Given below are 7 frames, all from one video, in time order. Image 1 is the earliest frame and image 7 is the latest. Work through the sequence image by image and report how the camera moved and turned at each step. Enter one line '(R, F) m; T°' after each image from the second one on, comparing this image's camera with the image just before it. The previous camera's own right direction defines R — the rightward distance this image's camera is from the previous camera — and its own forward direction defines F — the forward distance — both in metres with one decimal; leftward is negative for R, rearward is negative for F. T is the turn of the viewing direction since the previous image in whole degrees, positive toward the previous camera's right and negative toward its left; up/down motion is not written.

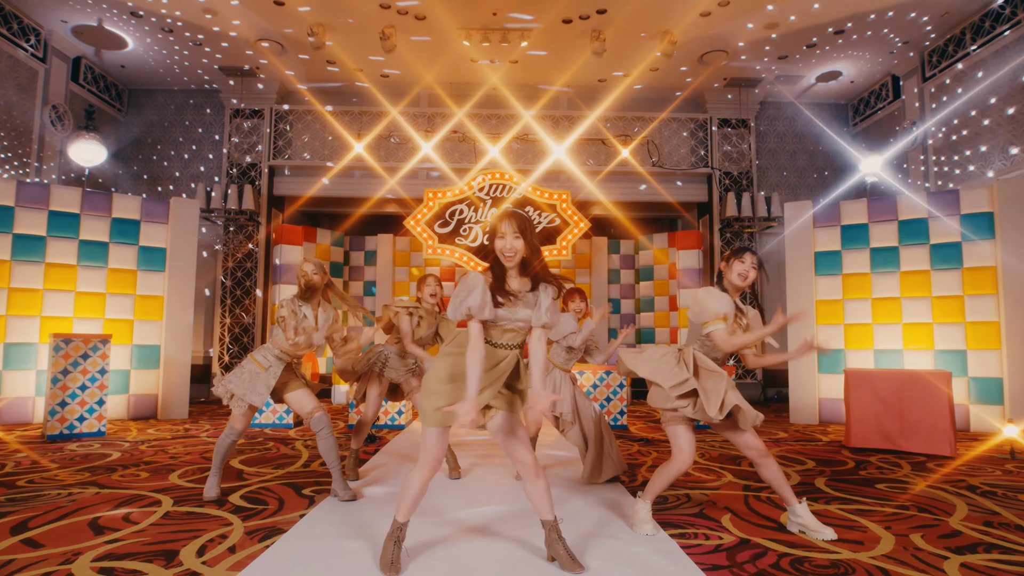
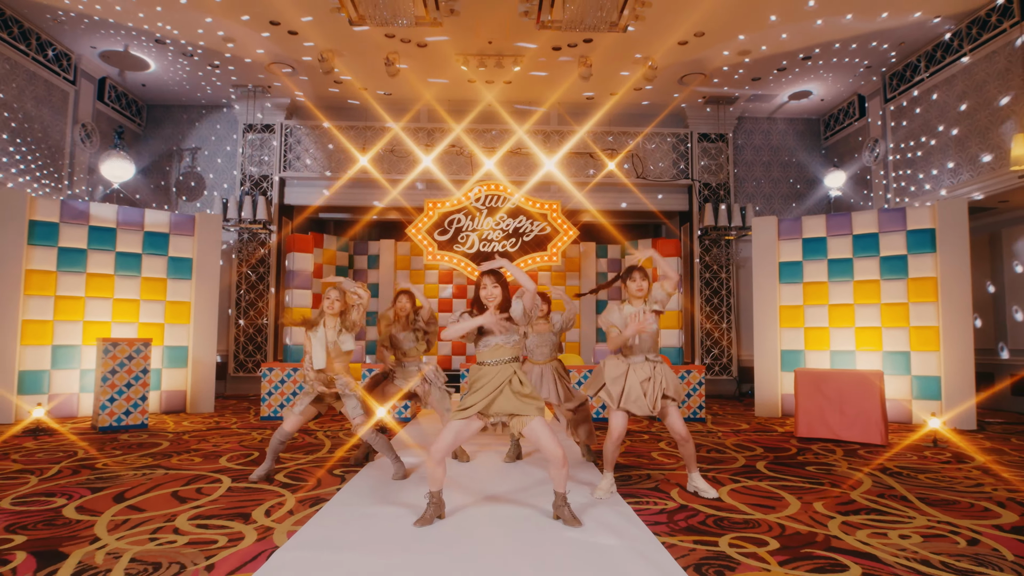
(0.0, -0.6) m; 0°
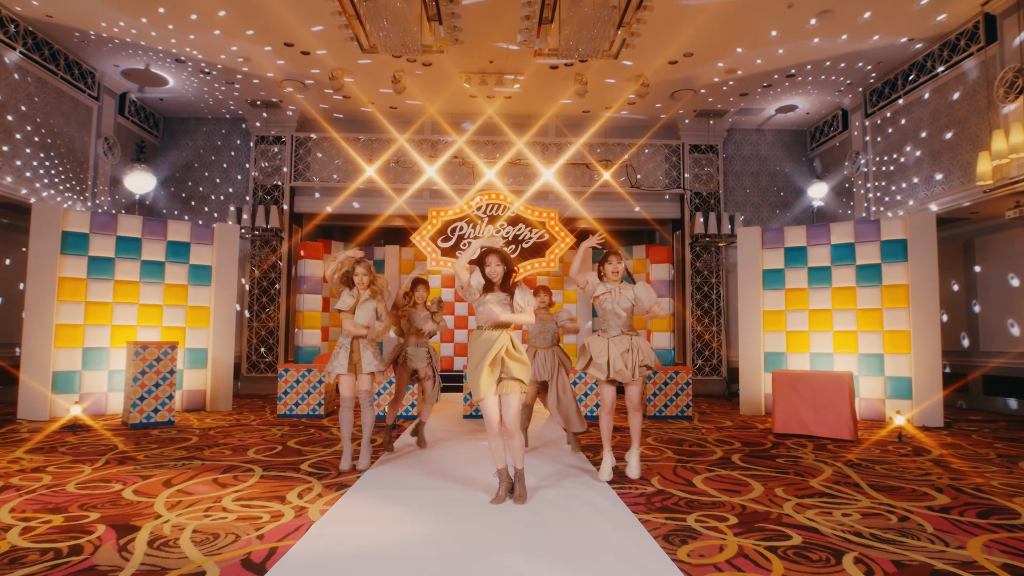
(0.0, -0.4) m; 0°
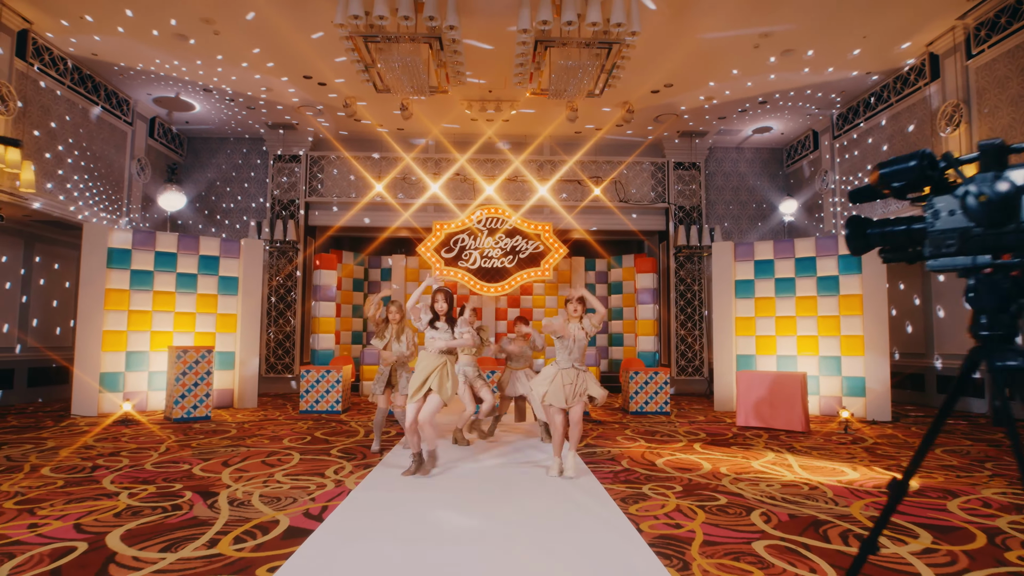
(0.0, -0.7) m; 0°
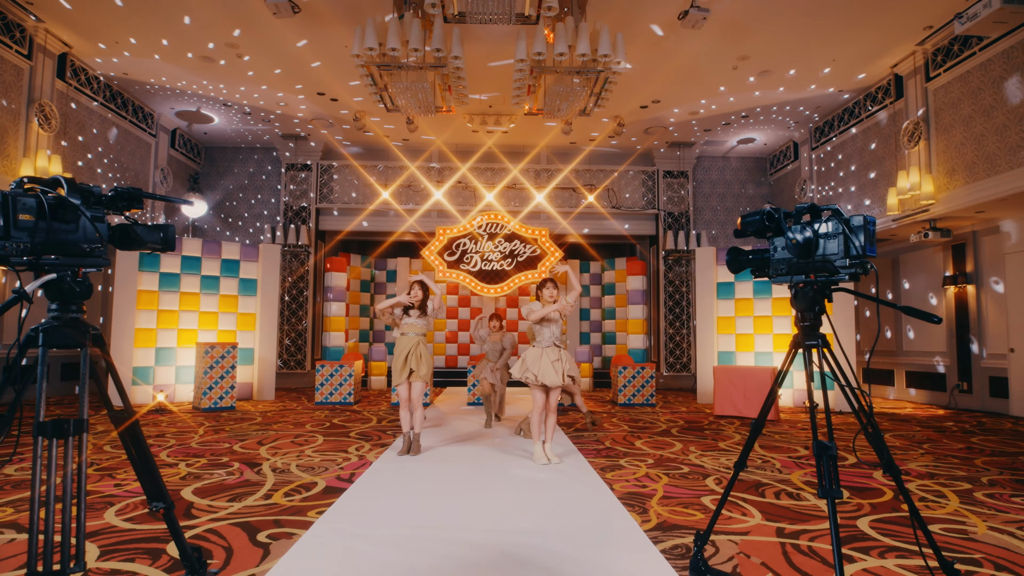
(0.0, -0.5) m; 0°
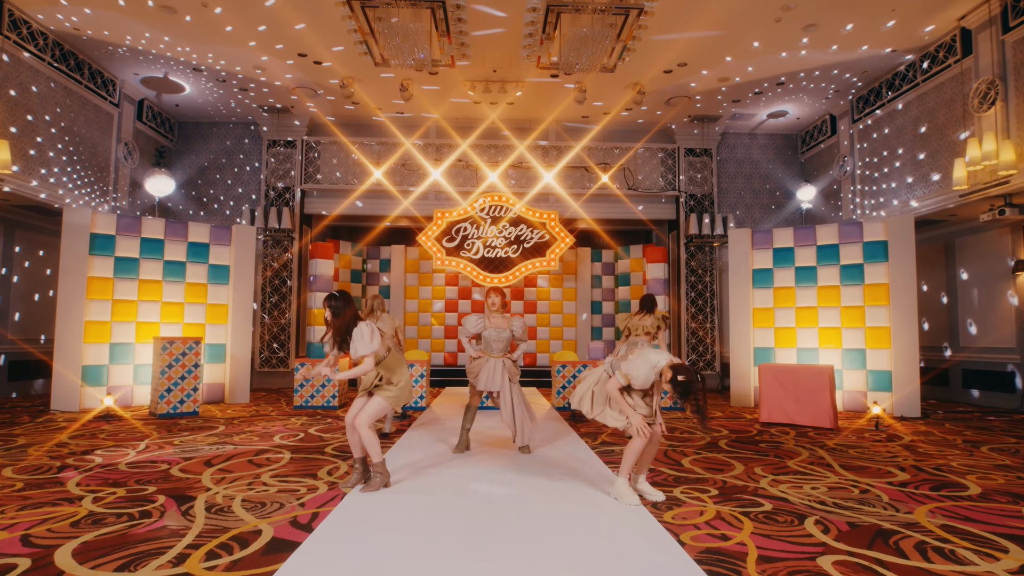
(-0.1, +0.9) m; 0°
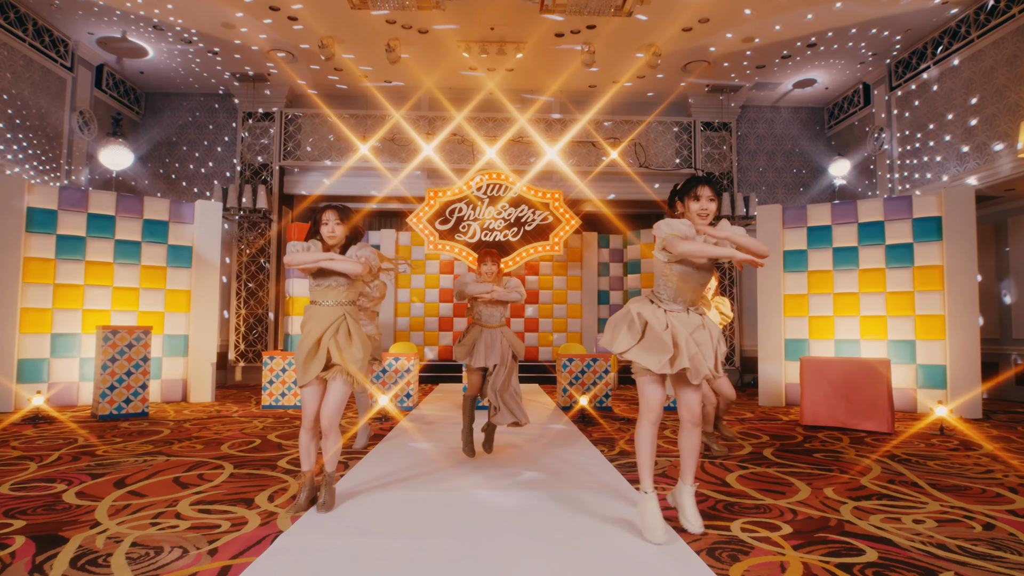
(0.0, +0.7) m; 0°
